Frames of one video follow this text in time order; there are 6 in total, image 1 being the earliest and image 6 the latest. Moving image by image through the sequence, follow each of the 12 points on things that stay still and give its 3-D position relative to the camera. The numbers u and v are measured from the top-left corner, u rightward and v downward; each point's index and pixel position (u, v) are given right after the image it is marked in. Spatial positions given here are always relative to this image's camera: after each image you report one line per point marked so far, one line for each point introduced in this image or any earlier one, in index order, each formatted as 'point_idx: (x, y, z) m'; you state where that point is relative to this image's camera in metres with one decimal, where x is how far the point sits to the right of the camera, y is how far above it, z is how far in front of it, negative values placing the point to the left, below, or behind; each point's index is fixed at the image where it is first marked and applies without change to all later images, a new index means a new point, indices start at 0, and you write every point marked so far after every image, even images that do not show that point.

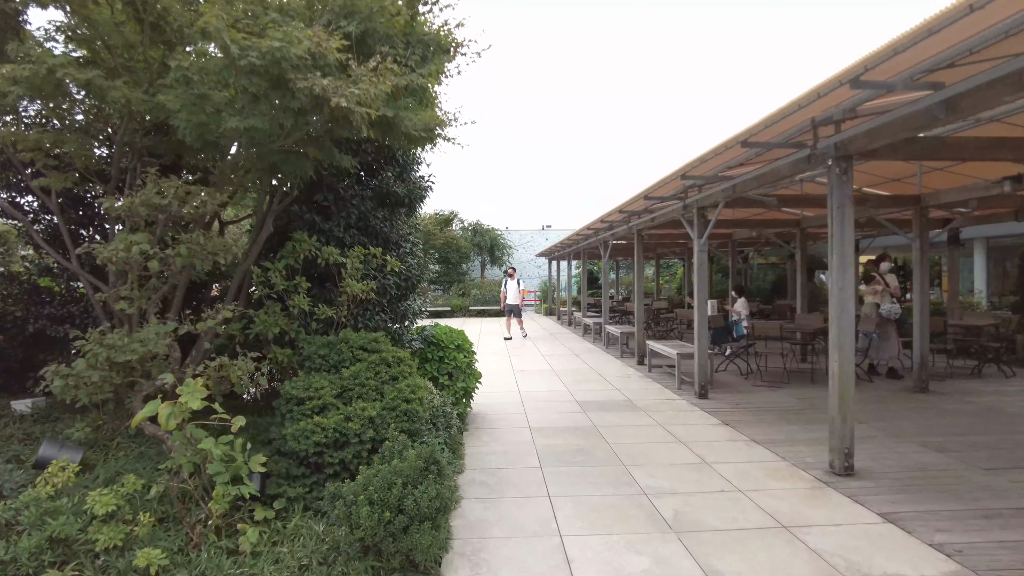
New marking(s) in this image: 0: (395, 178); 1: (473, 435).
0: (-0.9, +0.9, +5.3) m
1: (-0.3, -1.3, +5.7) m
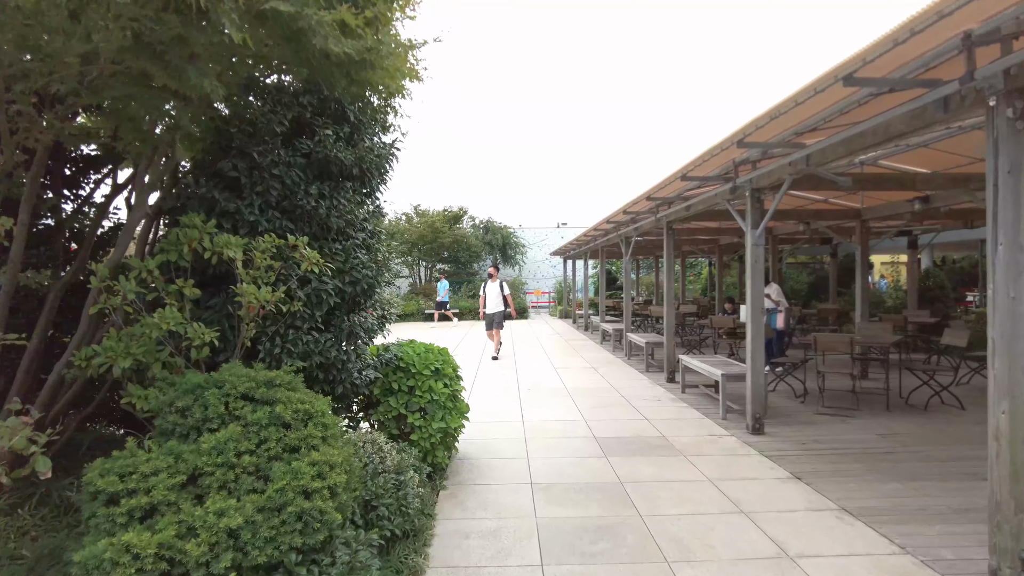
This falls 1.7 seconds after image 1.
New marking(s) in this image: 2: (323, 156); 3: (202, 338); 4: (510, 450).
0: (-1.0, +0.8, +3.8) m
1: (-0.4, -1.3, +4.1) m
2: (-1.0, +0.7, +3.7) m
3: (-1.3, -0.2, +2.8) m
4: (0.0, -1.3, +5.2) m
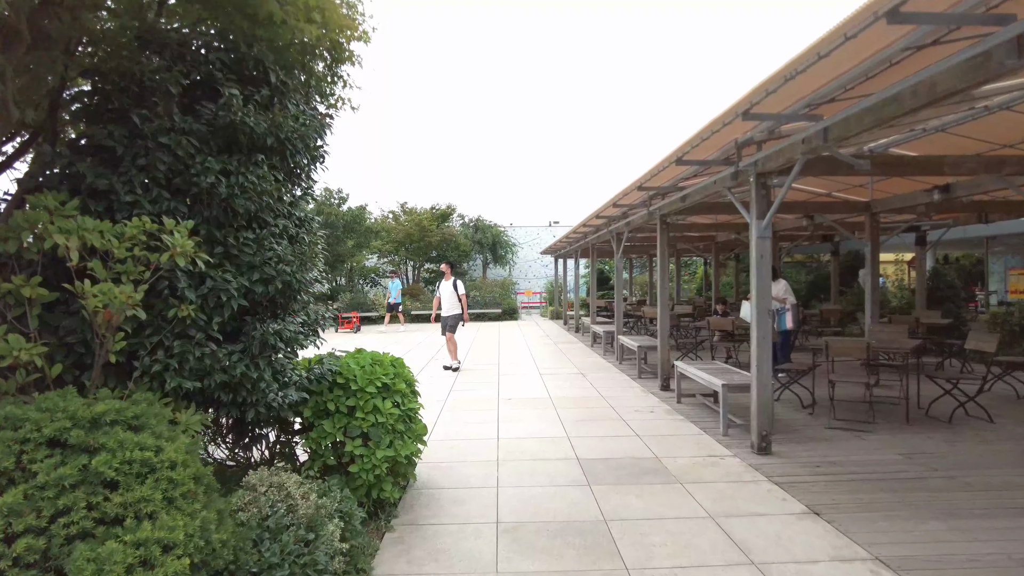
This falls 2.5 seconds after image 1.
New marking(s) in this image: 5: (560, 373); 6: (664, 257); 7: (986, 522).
0: (-1.2, +0.8, +3.1) m
1: (-0.6, -1.3, +3.4) m
2: (-1.2, +0.7, +2.9) m
3: (-1.5, -0.2, +2.1) m
4: (-0.2, -1.3, +4.5) m
5: (+0.7, -1.2, +9.2) m
6: (+1.8, +0.4, +7.9) m
7: (+2.5, -1.2, +3.5) m
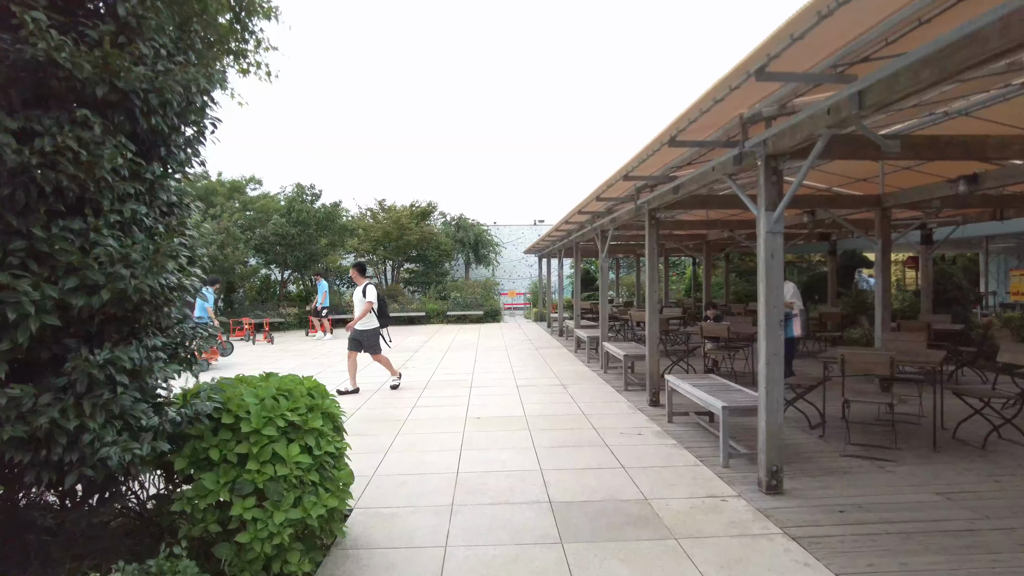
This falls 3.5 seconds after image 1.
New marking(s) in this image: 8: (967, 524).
0: (-1.4, +0.8, +2.2) m
1: (-0.8, -1.3, +2.5) m
2: (-1.5, +0.7, +2.0) m
3: (-1.7, -0.2, +1.2) m
4: (-0.5, -1.3, +3.6) m
5: (+0.3, -1.2, +8.3) m
6: (+1.5, +0.3, +7.0) m
7: (+2.3, -1.3, +2.7) m
8: (+2.4, -1.3, +3.5) m
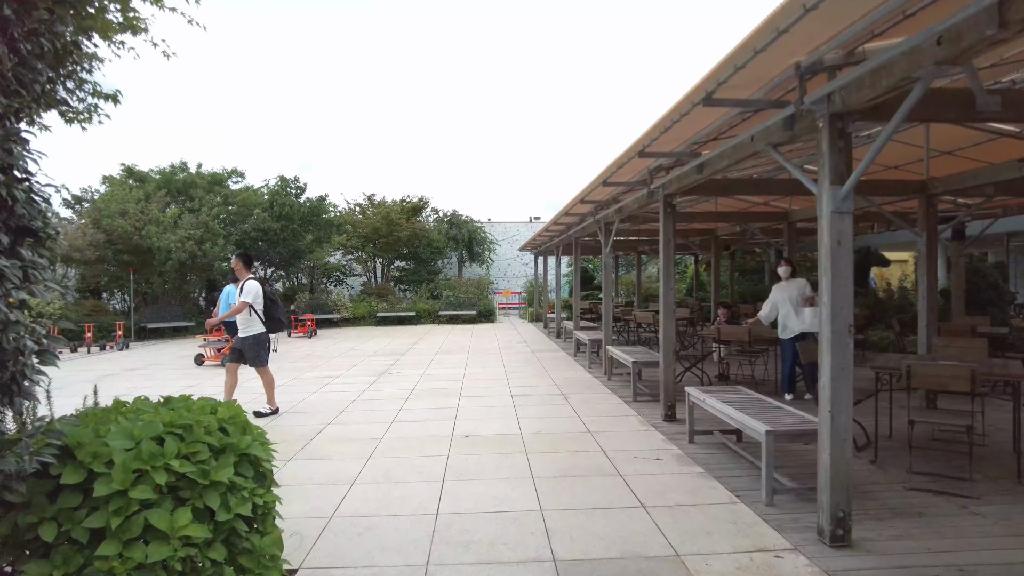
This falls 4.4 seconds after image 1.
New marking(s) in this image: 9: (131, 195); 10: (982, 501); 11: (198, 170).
0: (-1.4, +0.8, +1.3) m
1: (-0.8, -1.3, +1.6) m
2: (-1.5, +0.7, +1.1) m
3: (-1.7, -0.2, +0.3) m
4: (-0.5, -1.3, +2.7) m
5: (+0.3, -1.2, +7.4) m
6: (+1.4, +0.4, +6.1) m
7: (+2.2, -1.2, +1.8) m
8: (+2.4, -1.2, +2.6) m
9: (-9.3, +2.3, +16.3) m
10: (+2.7, -1.2, +3.8) m
11: (-9.0, +3.4, +19.1) m
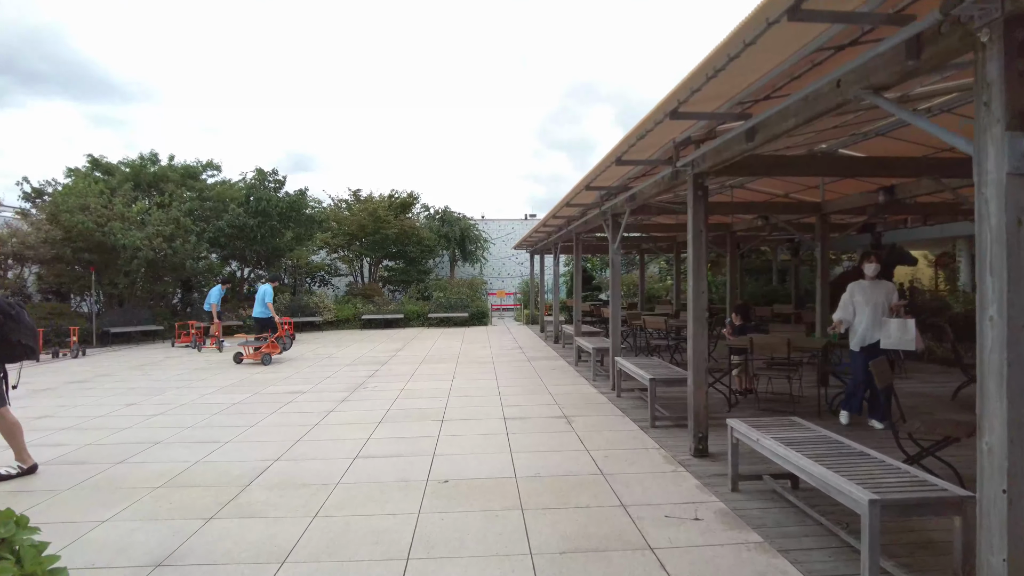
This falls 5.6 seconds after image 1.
0: (-1.4, +0.8, 0.0) m
1: (-0.8, -1.3, +0.4) m
2: (-1.5, +0.7, -0.1) m
3: (-1.7, -0.2, -1.0) m
4: (-0.5, -1.3, +1.5) m
5: (+0.2, -1.2, +6.2) m
6: (+1.4, +0.4, +4.9) m
7: (+2.2, -1.3, +0.6) m
8: (+2.4, -1.3, +1.5) m
9: (-9.5, +2.2, +15.0) m
10: (+2.6, -1.2, +2.6) m
11: (-9.2, +3.4, +17.8) m
